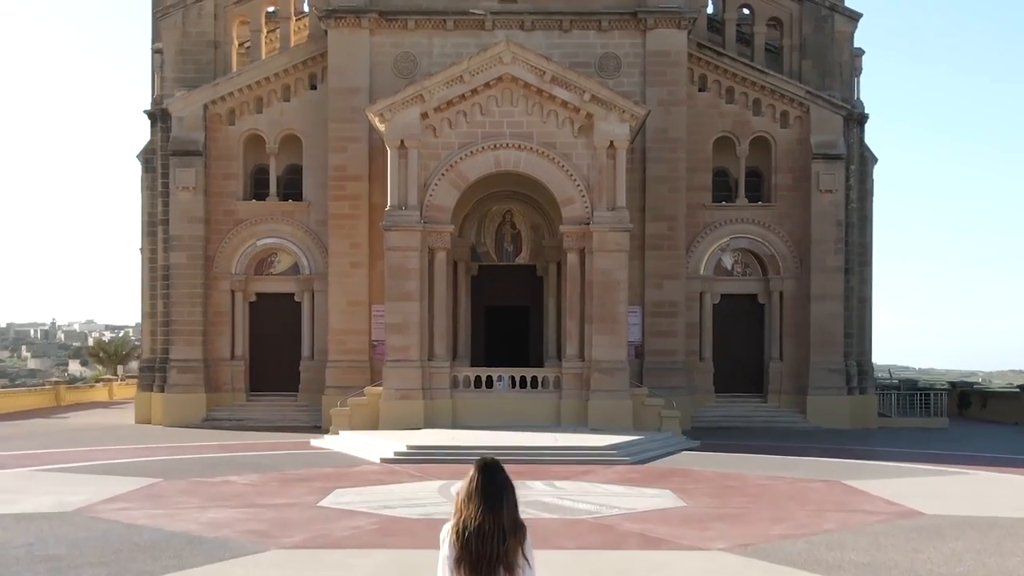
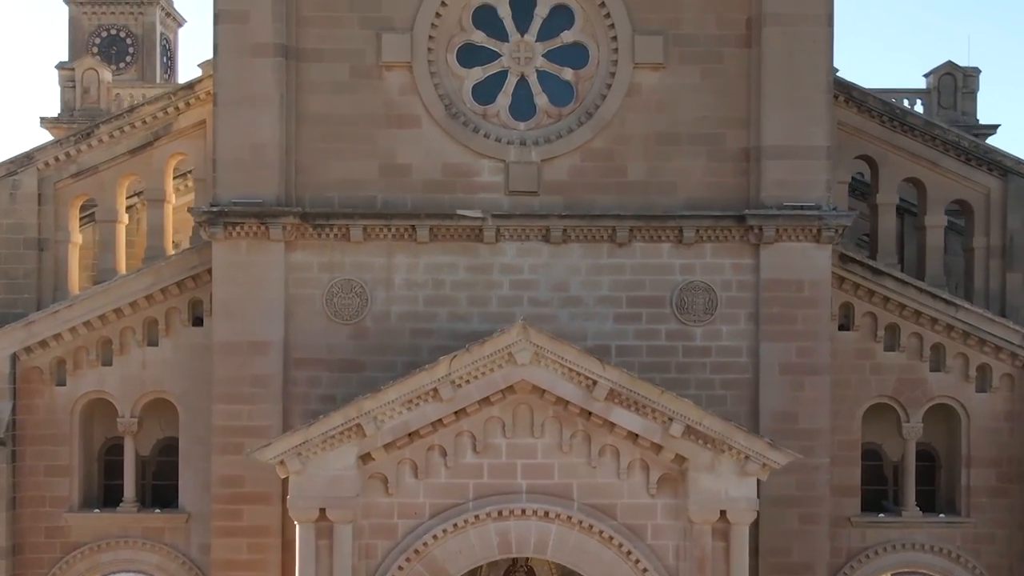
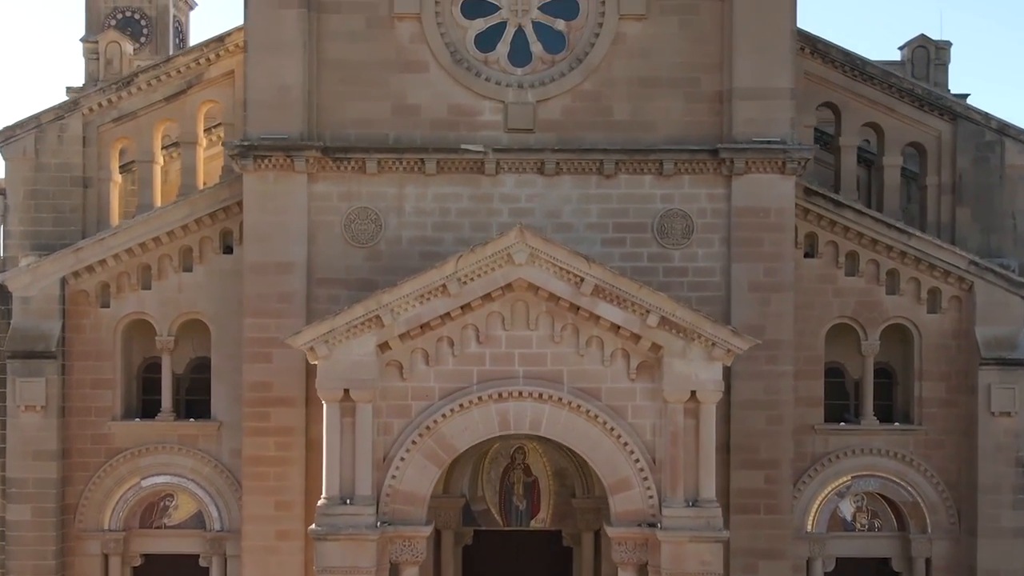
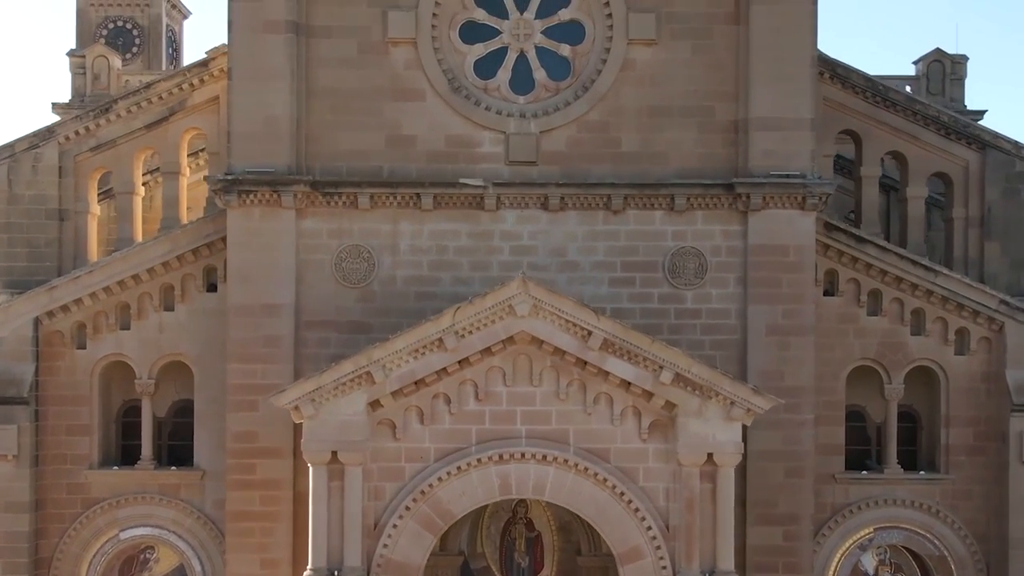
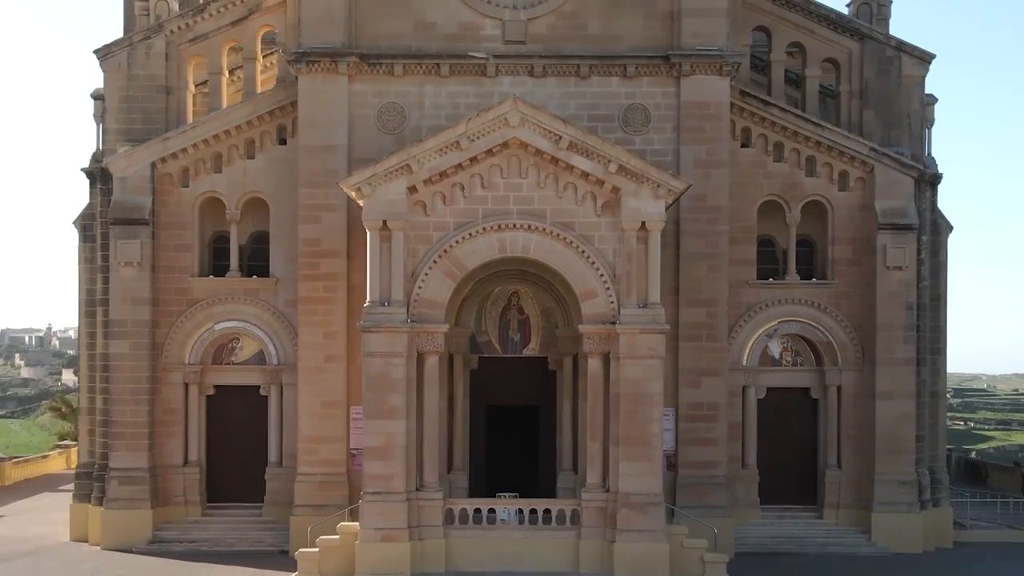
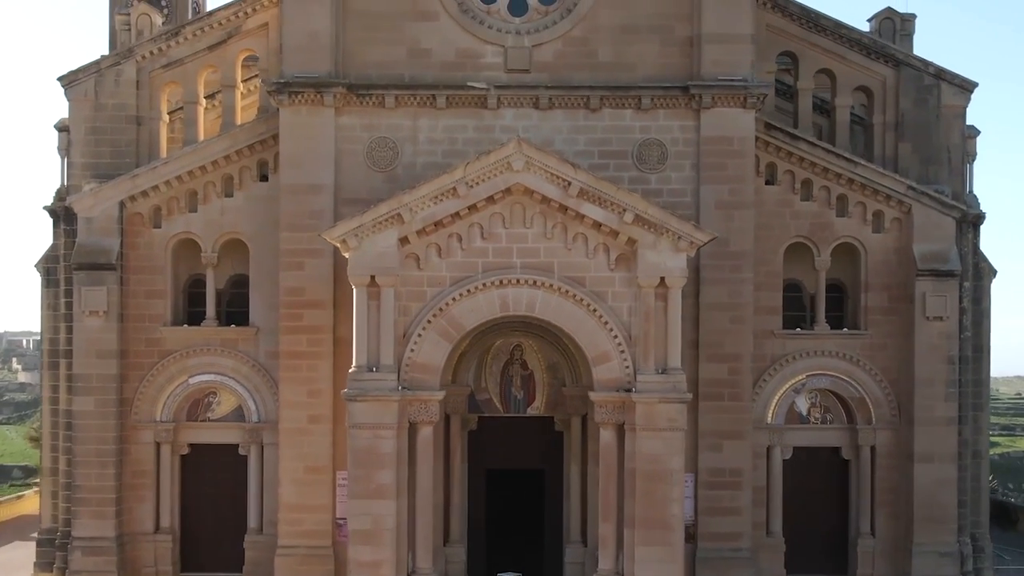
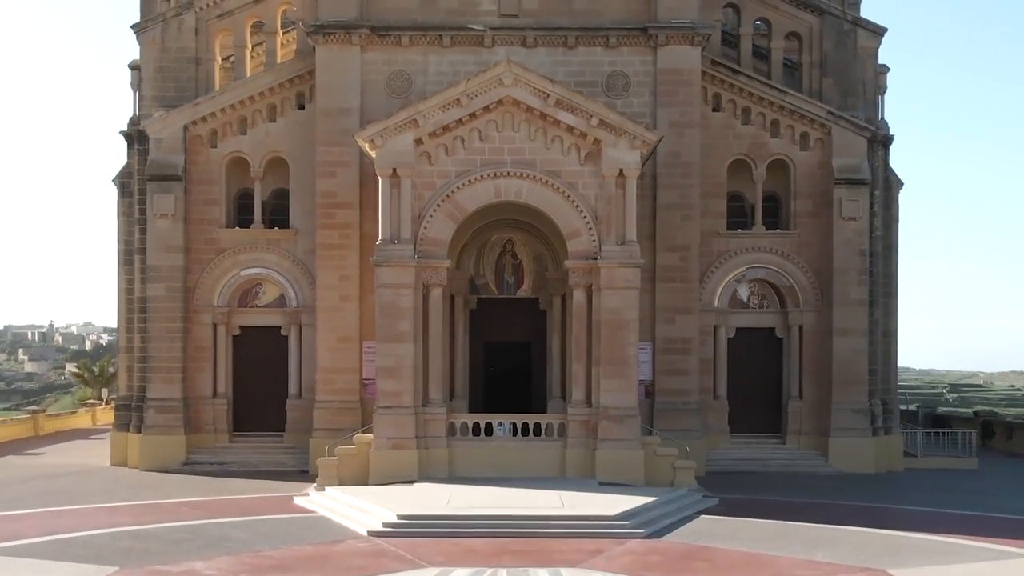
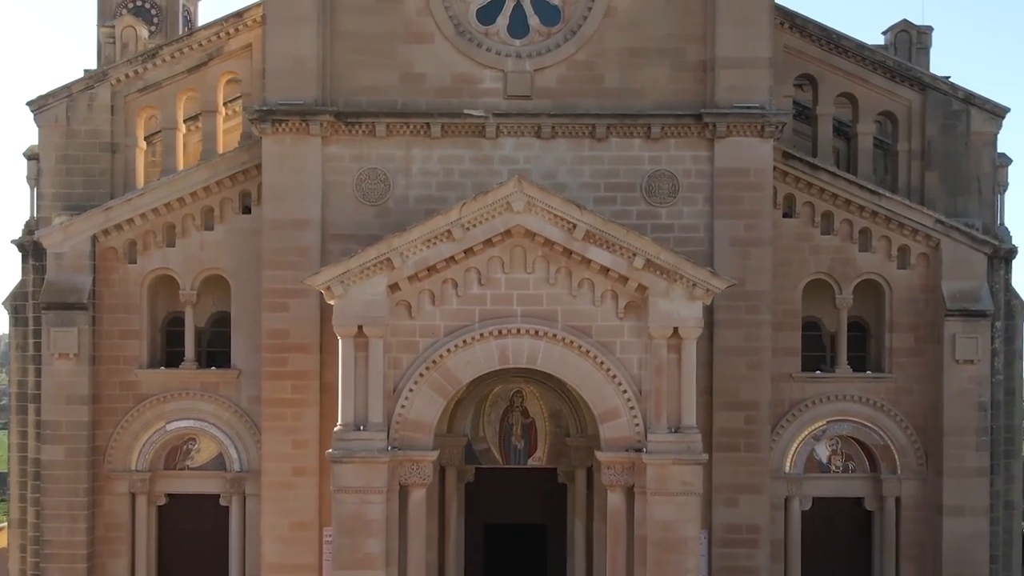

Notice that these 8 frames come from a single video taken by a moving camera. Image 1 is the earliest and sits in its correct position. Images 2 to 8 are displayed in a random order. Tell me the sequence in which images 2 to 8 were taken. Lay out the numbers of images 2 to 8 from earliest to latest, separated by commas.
7, 5, 6, 8, 3, 4, 2
